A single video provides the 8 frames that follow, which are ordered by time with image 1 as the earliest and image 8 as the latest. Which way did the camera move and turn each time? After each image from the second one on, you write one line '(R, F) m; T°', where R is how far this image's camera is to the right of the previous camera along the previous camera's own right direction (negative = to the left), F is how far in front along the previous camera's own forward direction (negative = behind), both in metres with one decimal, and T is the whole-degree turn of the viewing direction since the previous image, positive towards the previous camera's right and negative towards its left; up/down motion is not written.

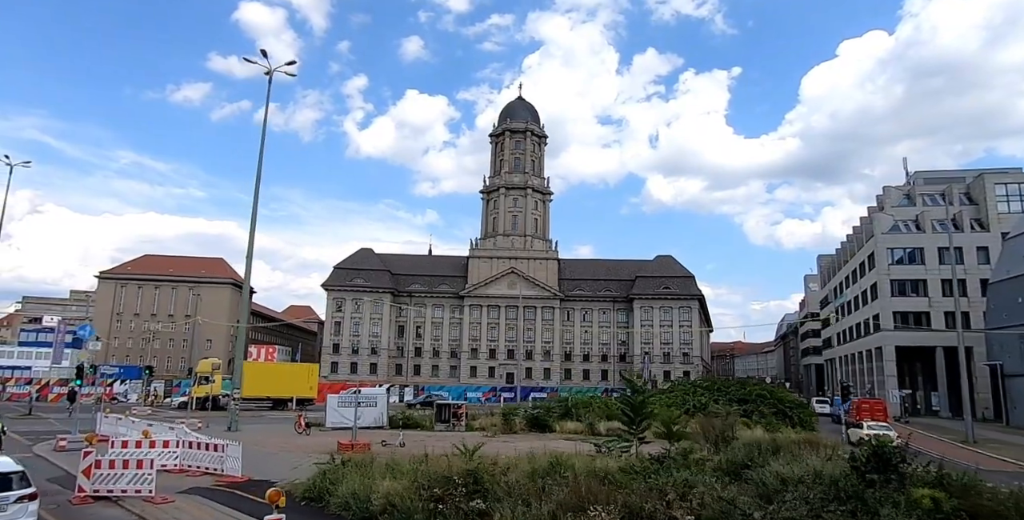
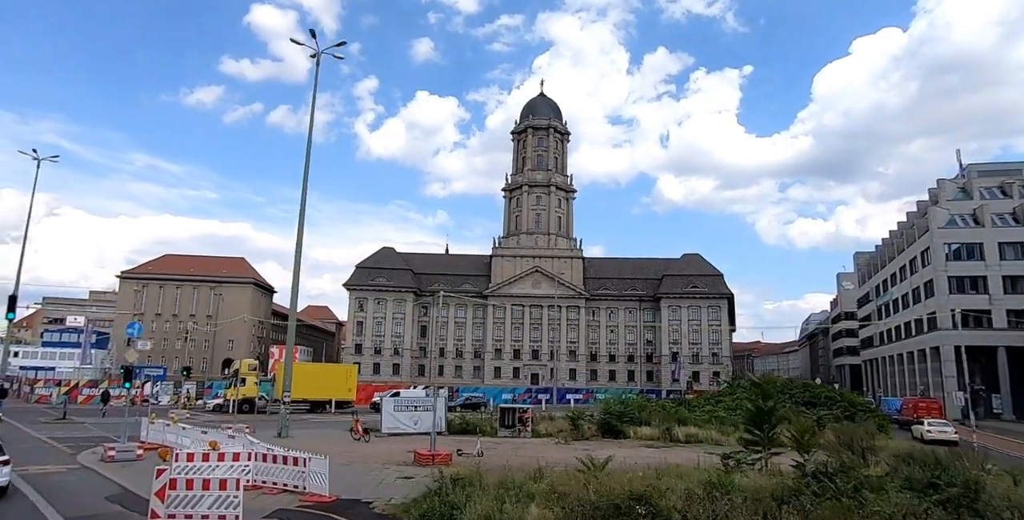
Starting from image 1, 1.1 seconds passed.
(-2.5, +2.3) m; -1°
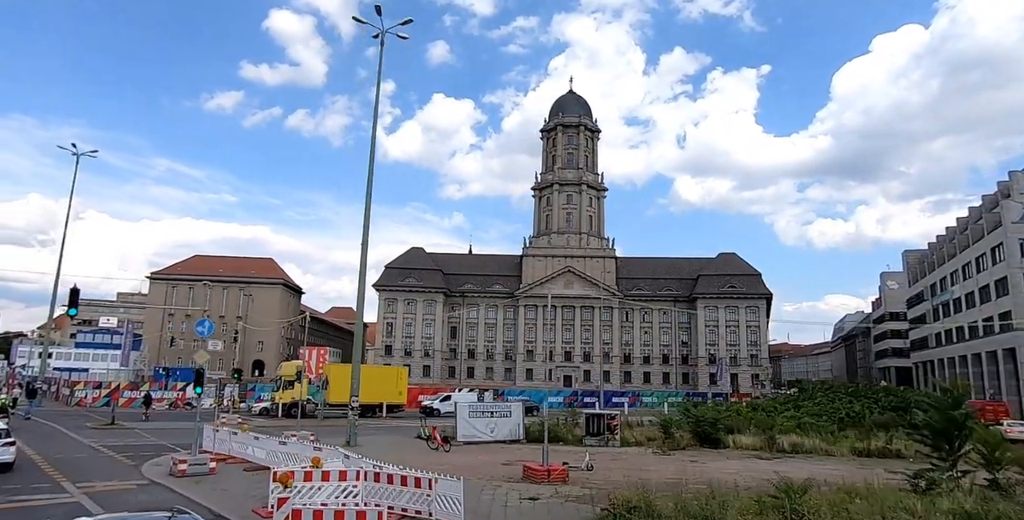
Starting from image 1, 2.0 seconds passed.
(-2.7, +2.5) m; -1°
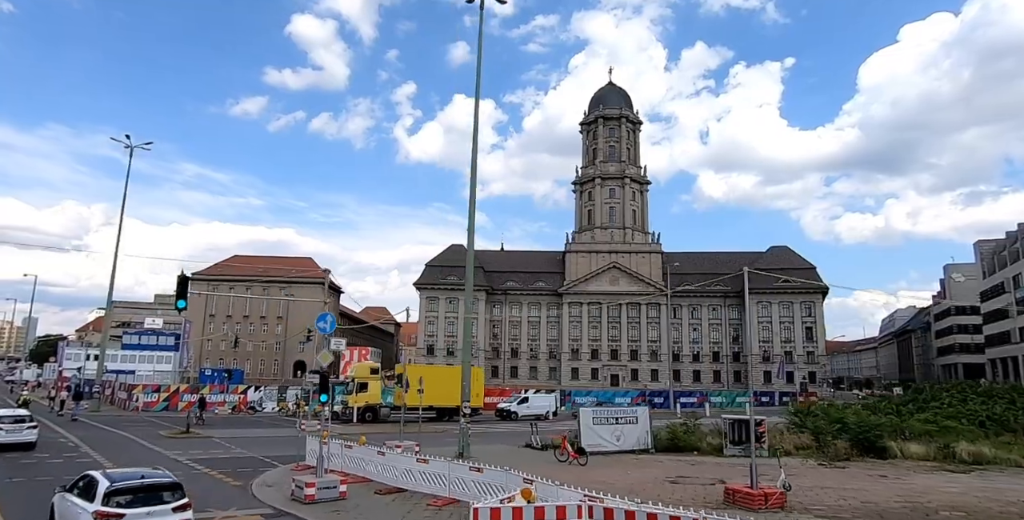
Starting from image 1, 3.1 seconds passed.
(-3.6, +3.2) m; -2°
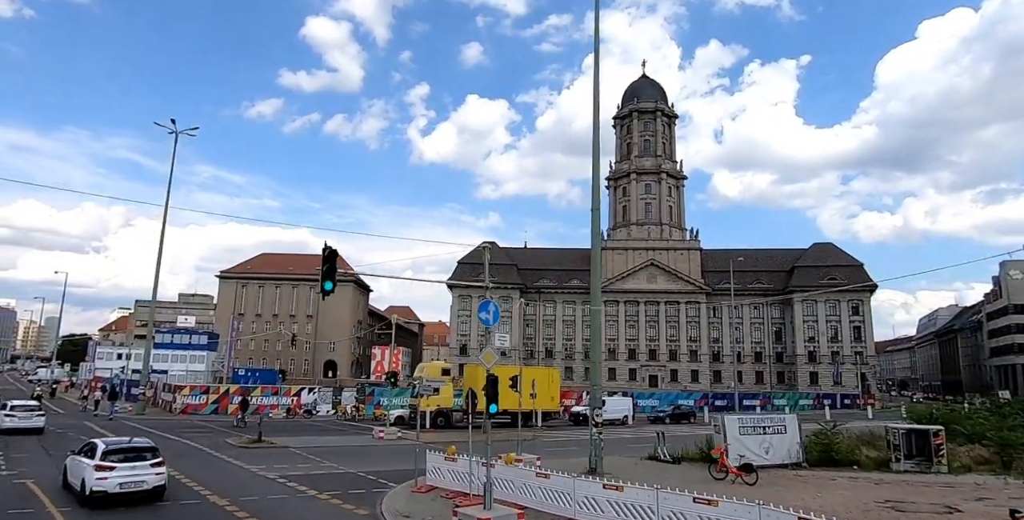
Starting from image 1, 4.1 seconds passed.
(-3.6, +3.3) m; -1°
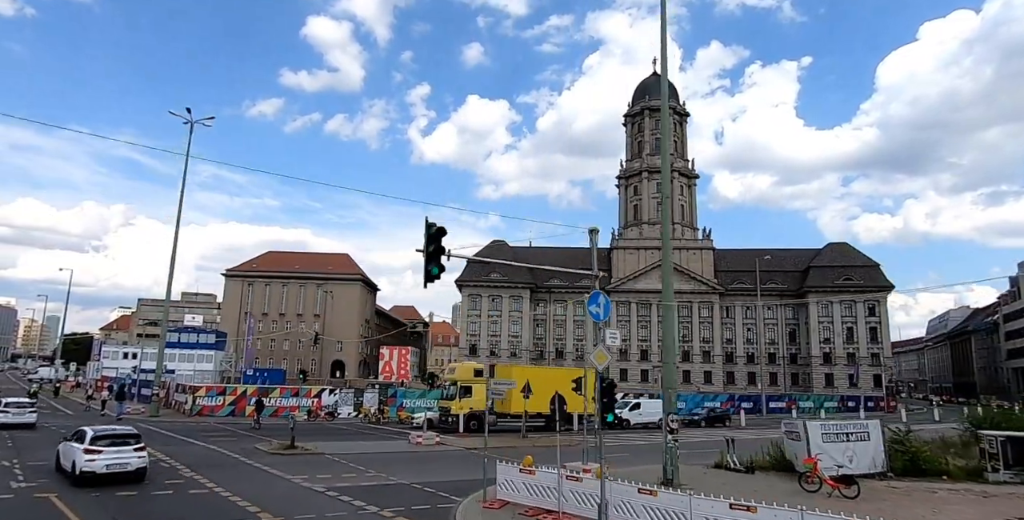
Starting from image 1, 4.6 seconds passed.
(-1.8, +1.7) m; 0°
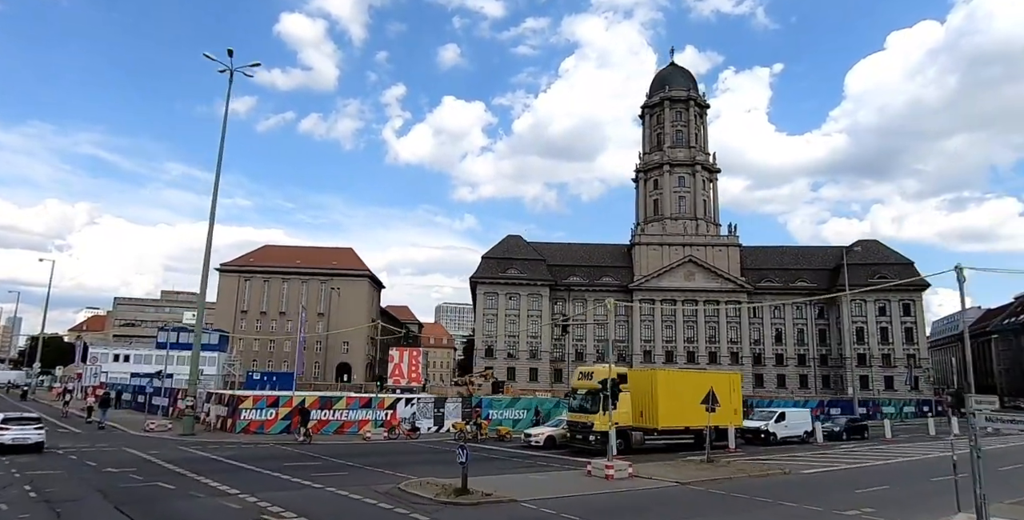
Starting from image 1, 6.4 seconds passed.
(-6.9, +7.2) m; +2°
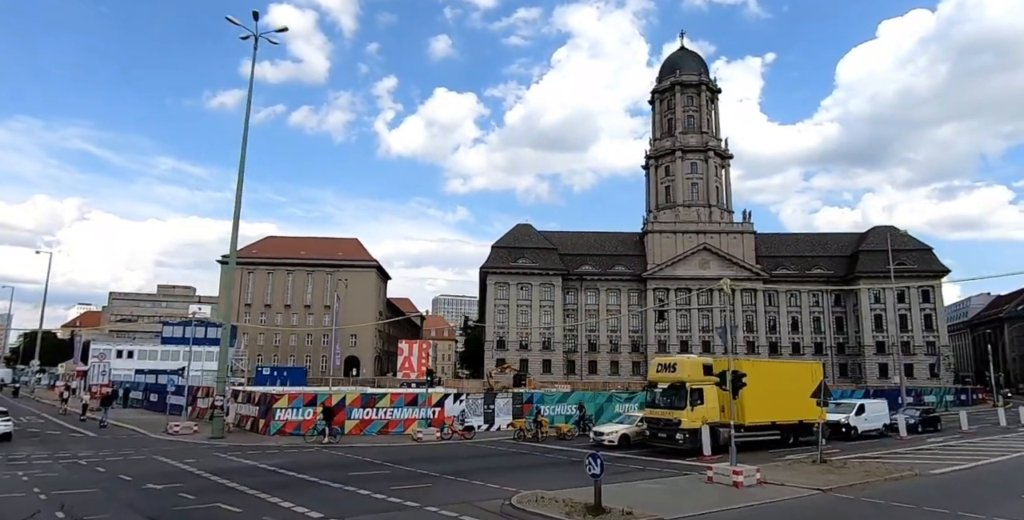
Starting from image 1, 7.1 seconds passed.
(-2.8, +2.8) m; +1°
